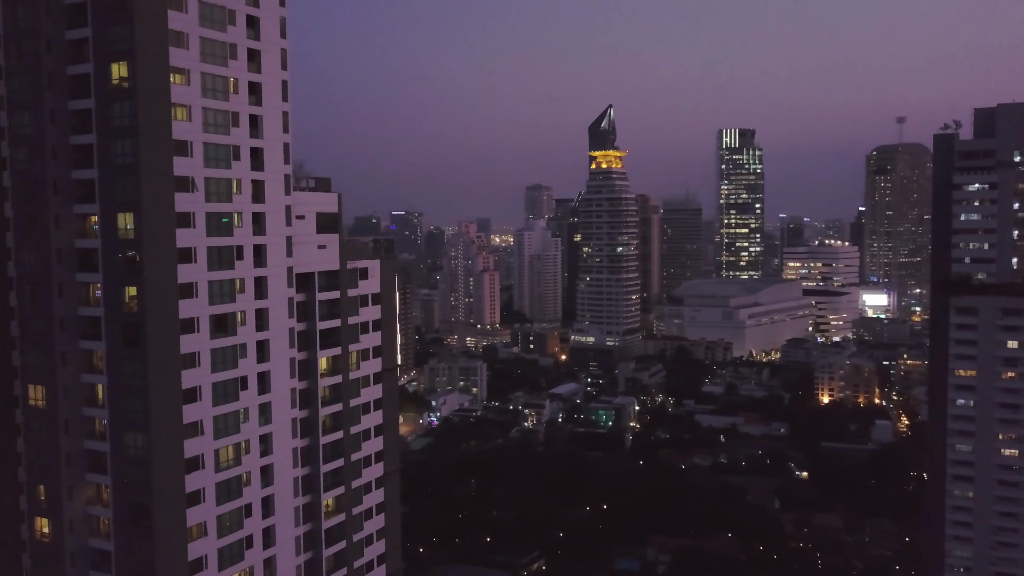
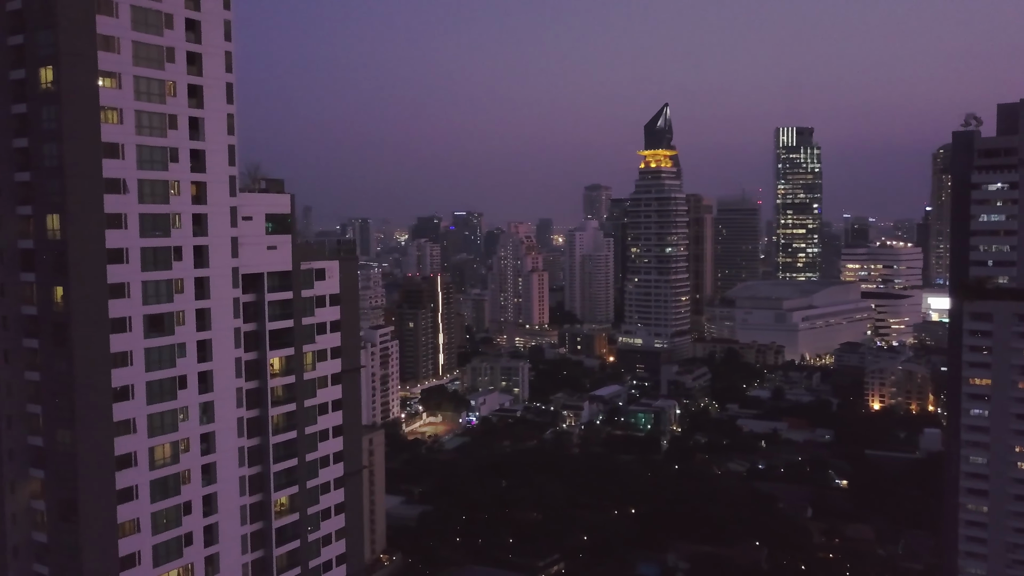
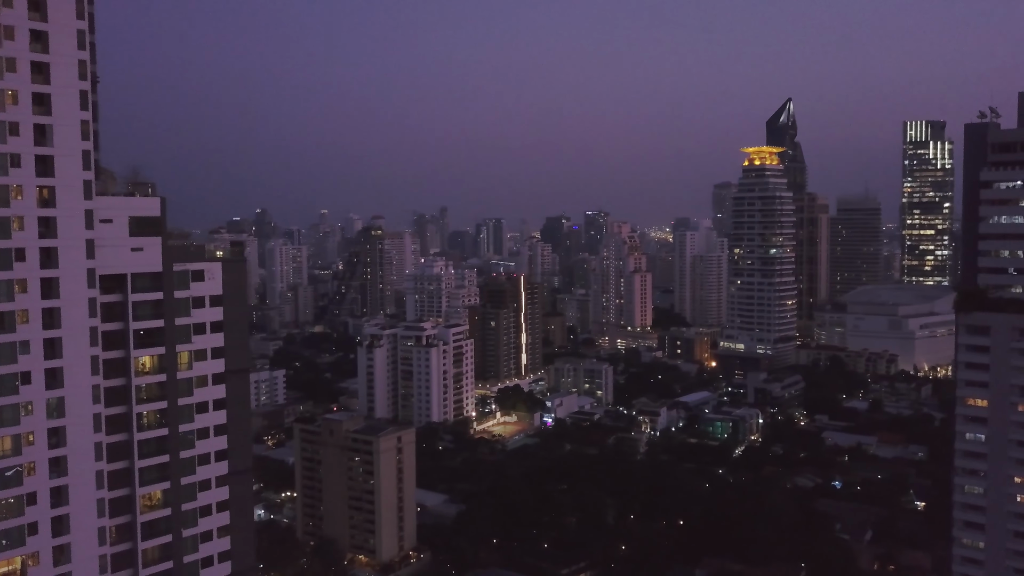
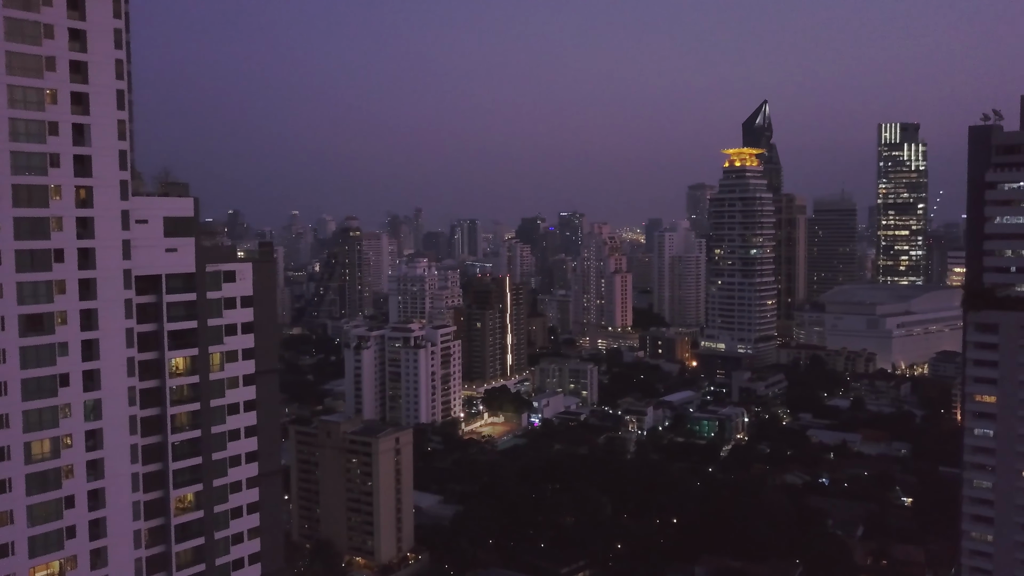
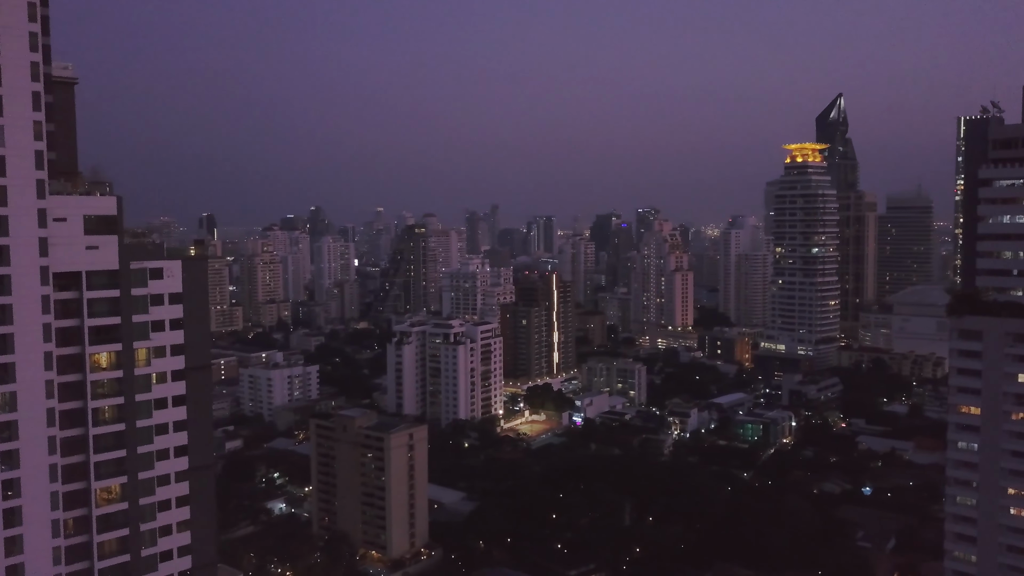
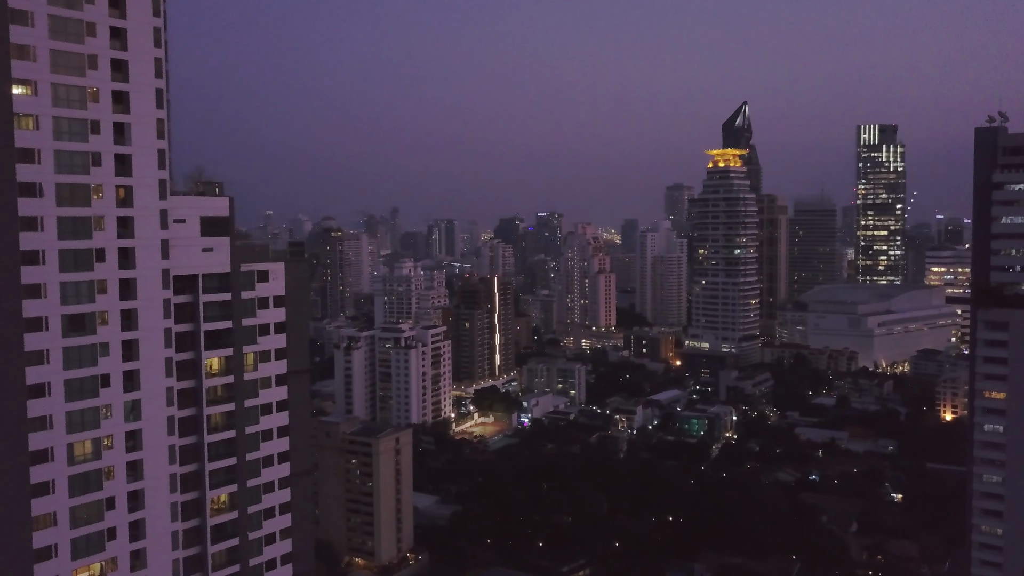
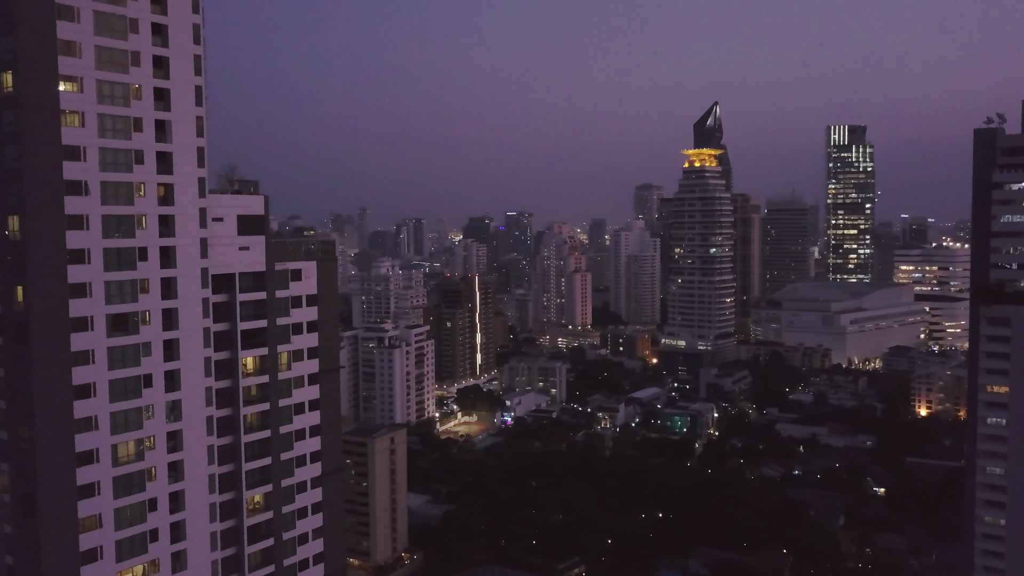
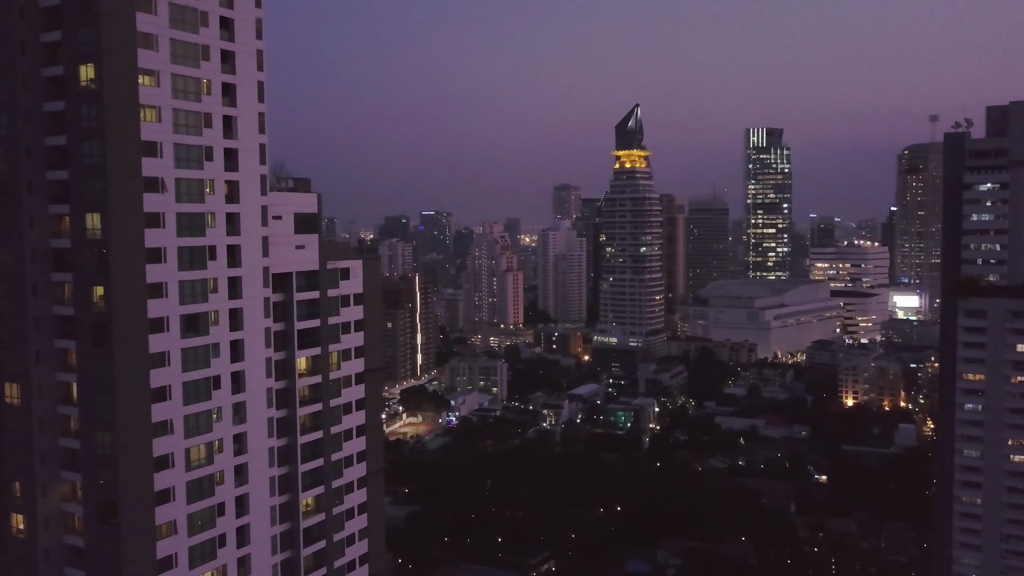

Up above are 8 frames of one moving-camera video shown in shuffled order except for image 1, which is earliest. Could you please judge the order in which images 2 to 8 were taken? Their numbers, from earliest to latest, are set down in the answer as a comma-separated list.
8, 2, 7, 6, 4, 3, 5
